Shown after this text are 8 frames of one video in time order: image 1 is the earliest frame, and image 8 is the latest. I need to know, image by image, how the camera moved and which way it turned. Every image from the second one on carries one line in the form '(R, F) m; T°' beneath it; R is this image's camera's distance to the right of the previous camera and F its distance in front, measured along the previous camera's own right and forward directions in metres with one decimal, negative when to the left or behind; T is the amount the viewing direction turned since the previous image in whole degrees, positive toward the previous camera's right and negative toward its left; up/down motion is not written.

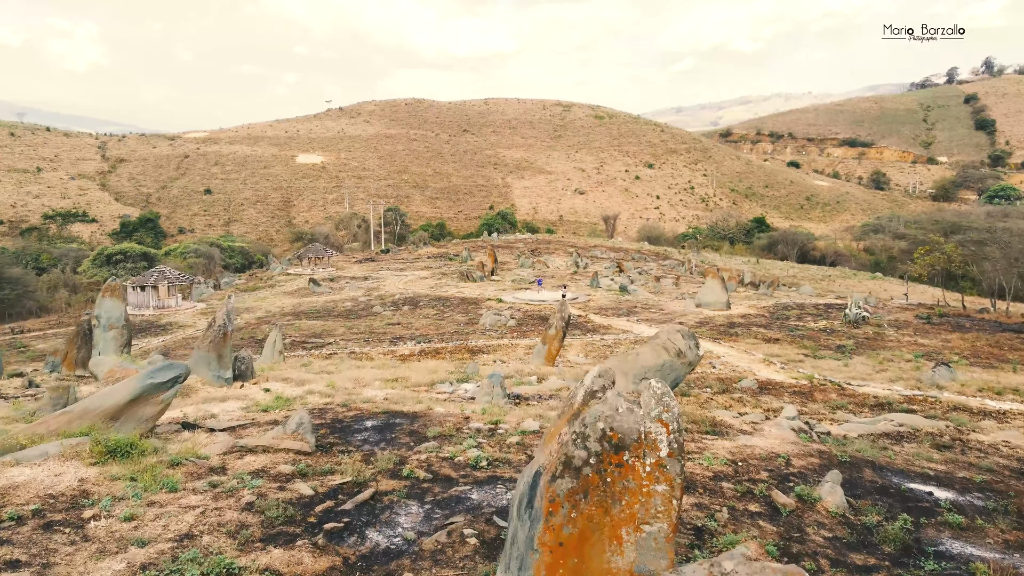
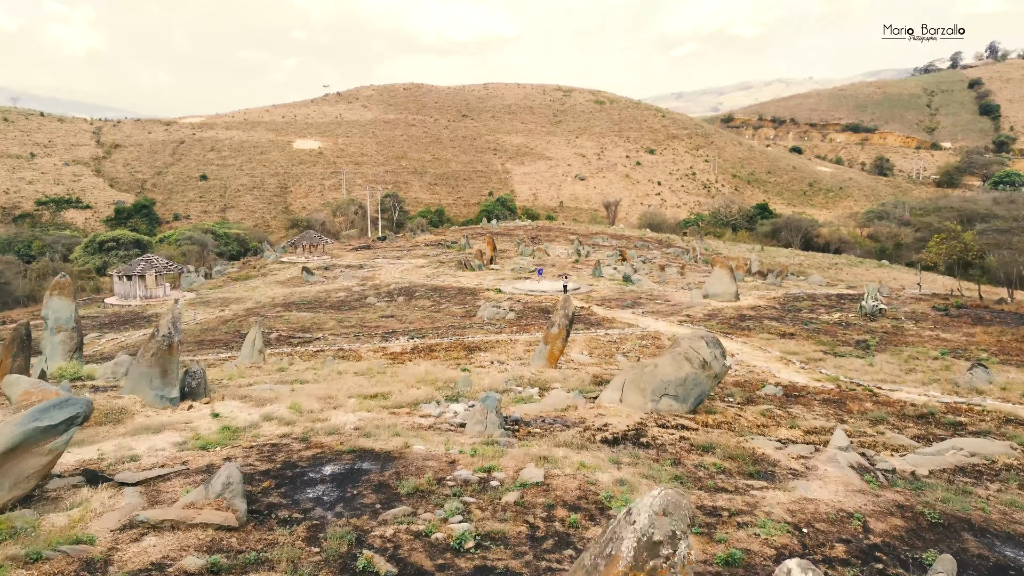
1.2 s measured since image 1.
(0.0, +1.2) m; 0°
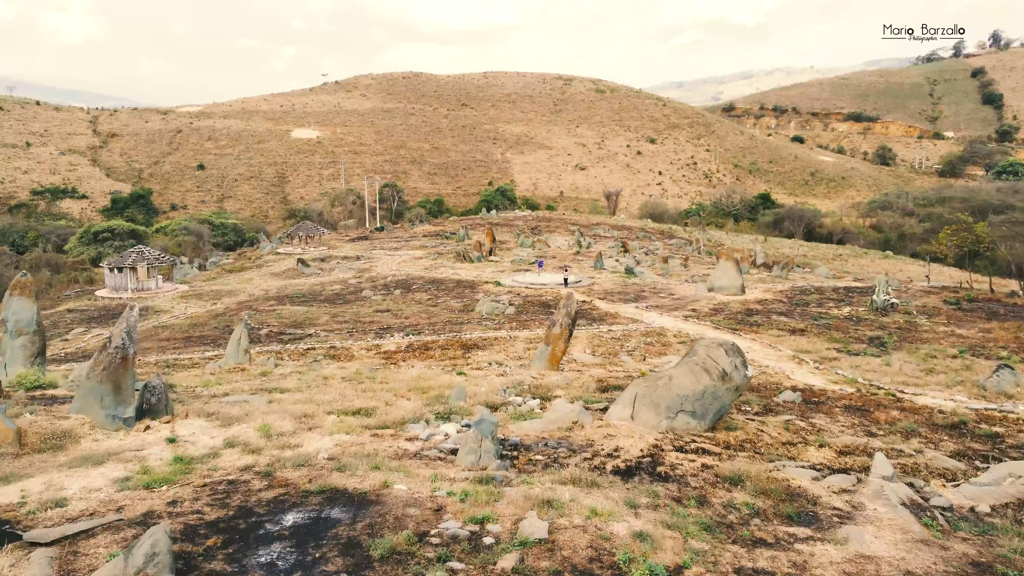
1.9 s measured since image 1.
(0.0, +0.7) m; 0°
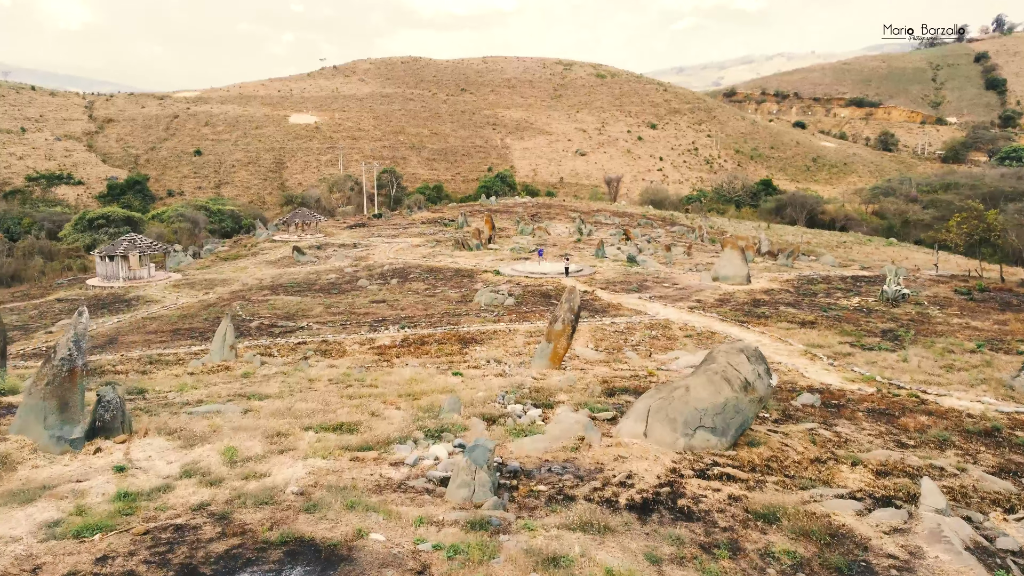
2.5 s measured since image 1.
(0.0, +0.7) m; 0°
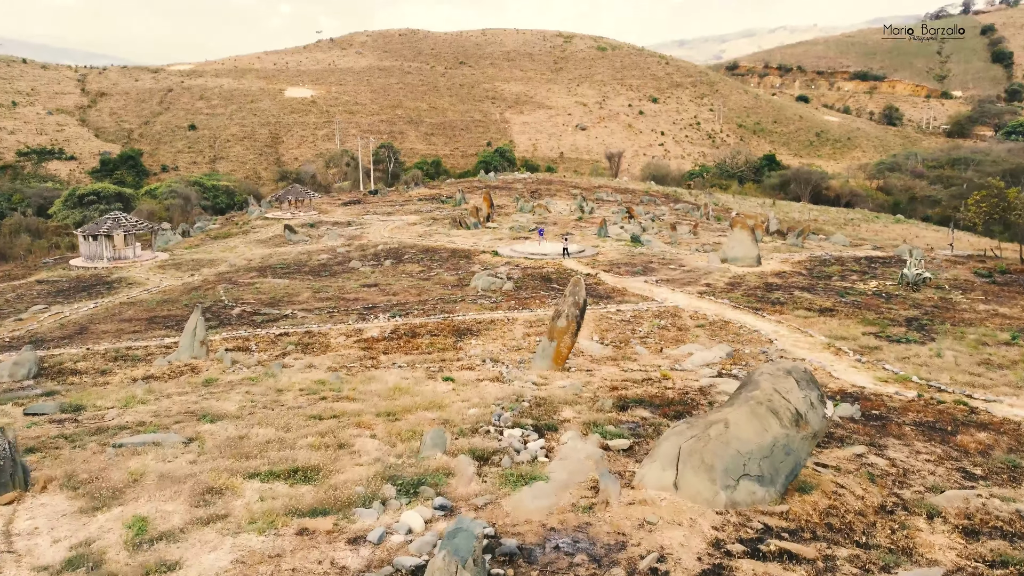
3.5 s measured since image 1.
(0.0, +1.2) m; 0°
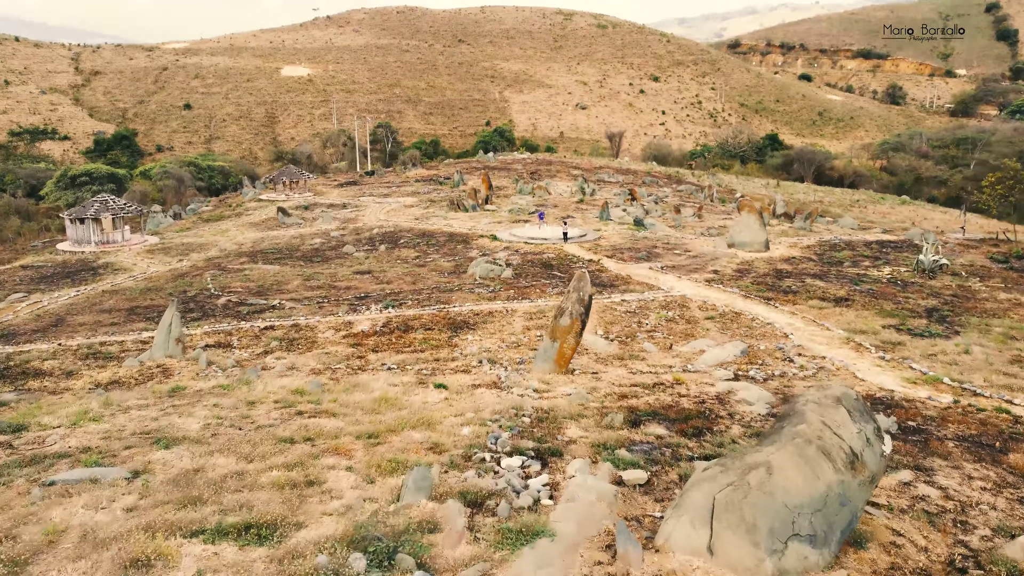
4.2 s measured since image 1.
(0.0, +0.8) m; 0°
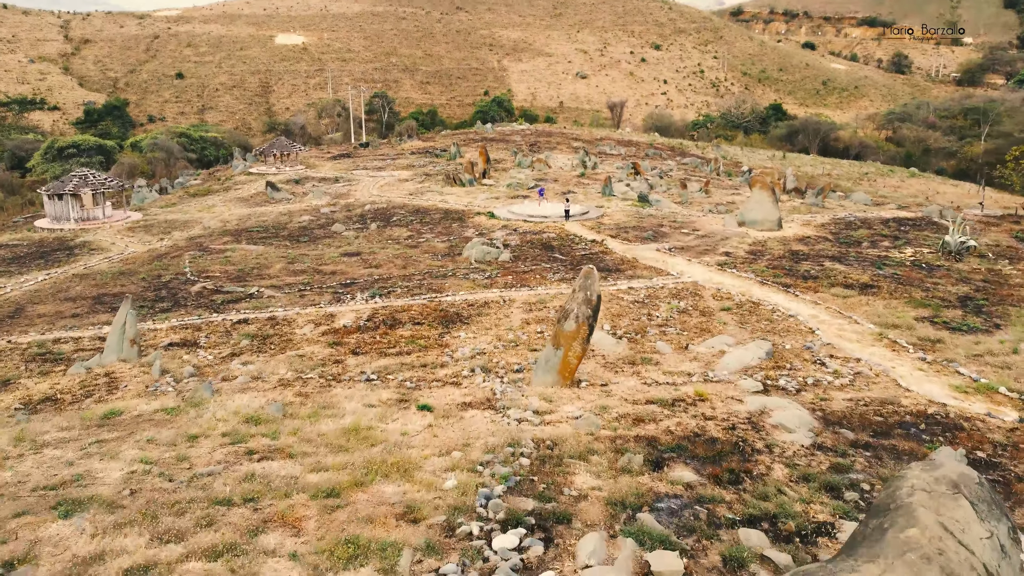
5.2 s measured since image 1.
(0.0, +1.3) m; 0°
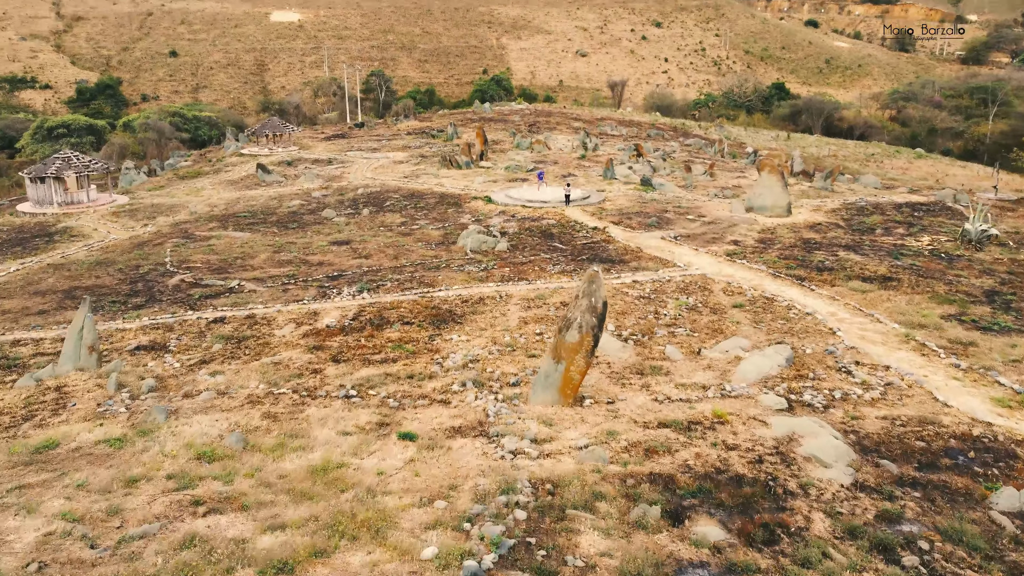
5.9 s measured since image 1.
(0.0, +0.9) m; 0°
